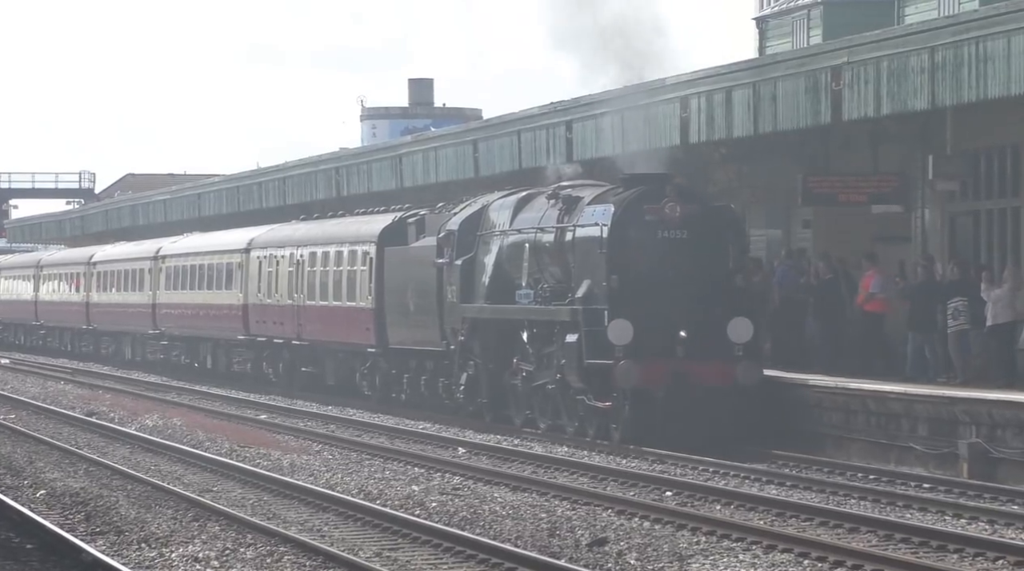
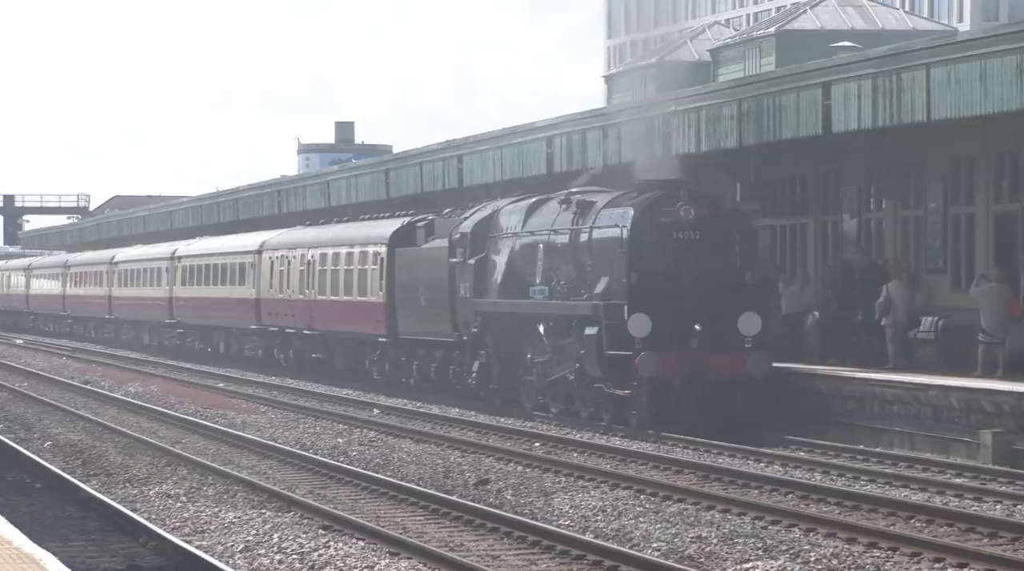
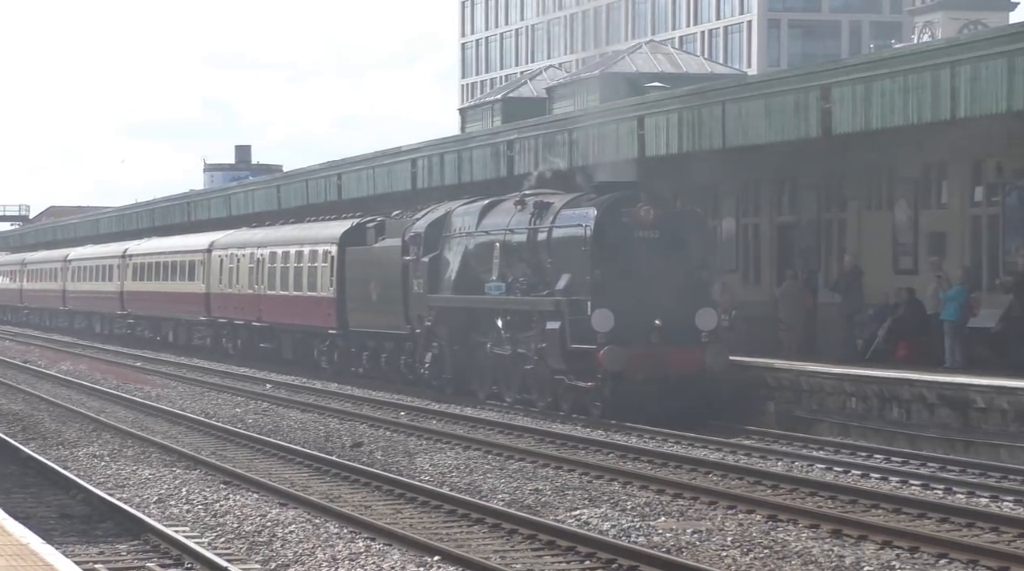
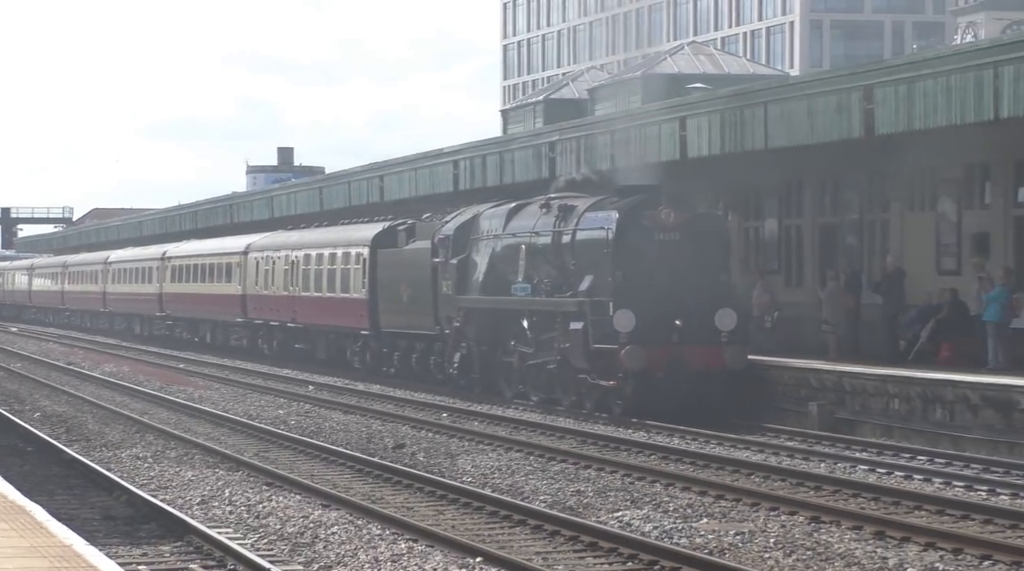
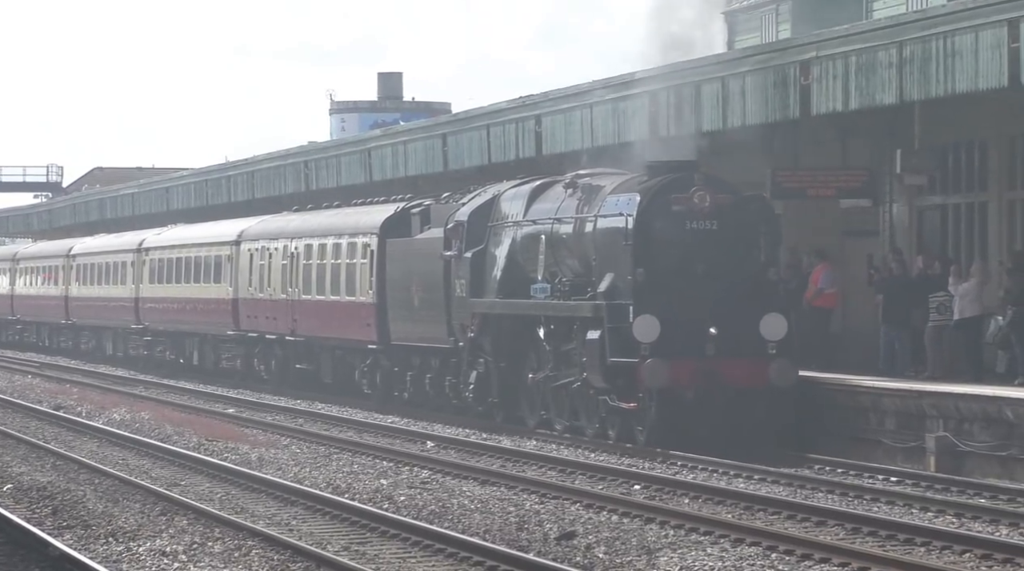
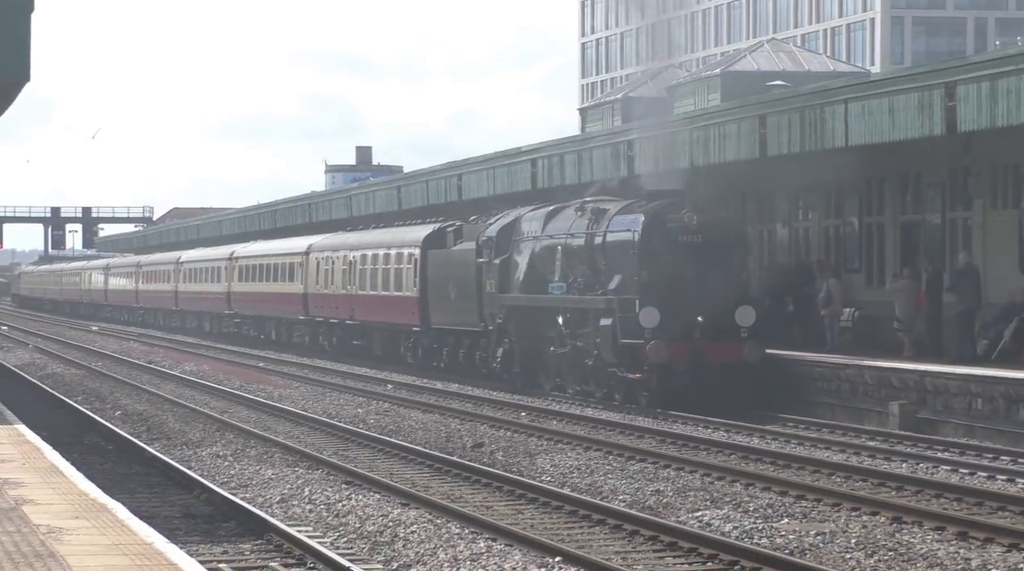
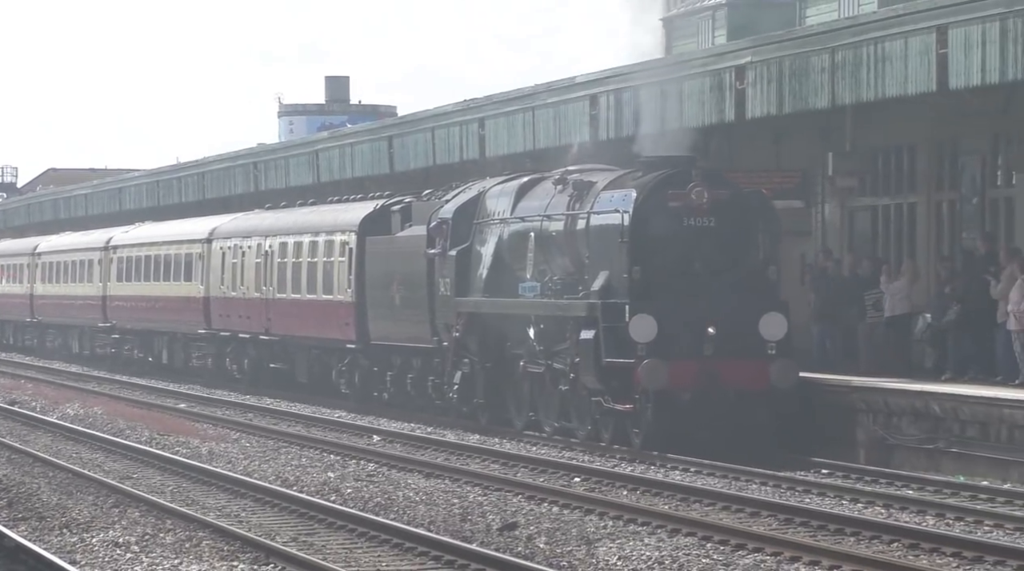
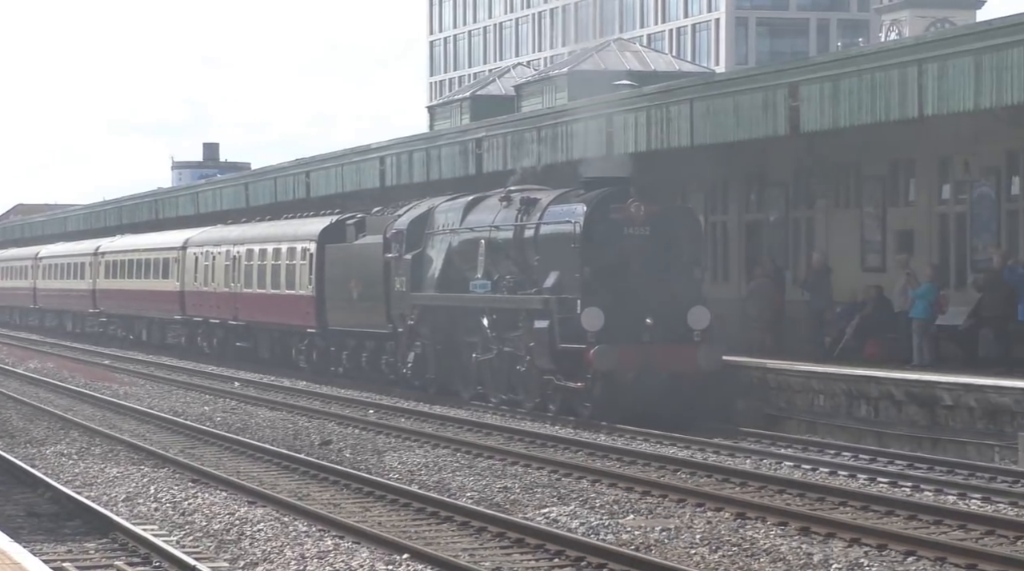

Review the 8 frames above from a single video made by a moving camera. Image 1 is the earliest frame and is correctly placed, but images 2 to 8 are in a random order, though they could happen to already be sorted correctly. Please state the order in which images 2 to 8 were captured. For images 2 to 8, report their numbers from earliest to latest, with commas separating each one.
5, 7, 2, 6, 4, 3, 8
